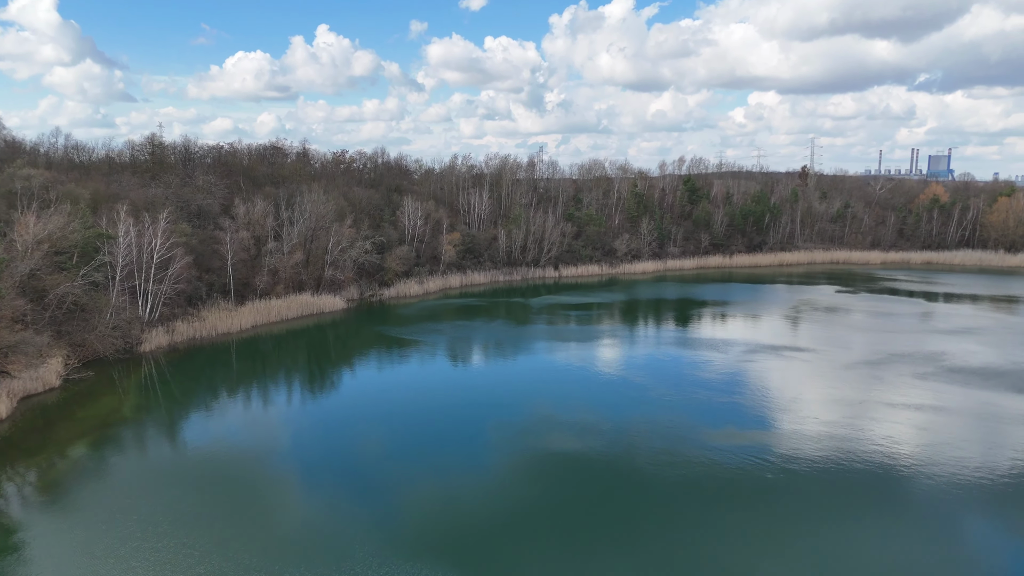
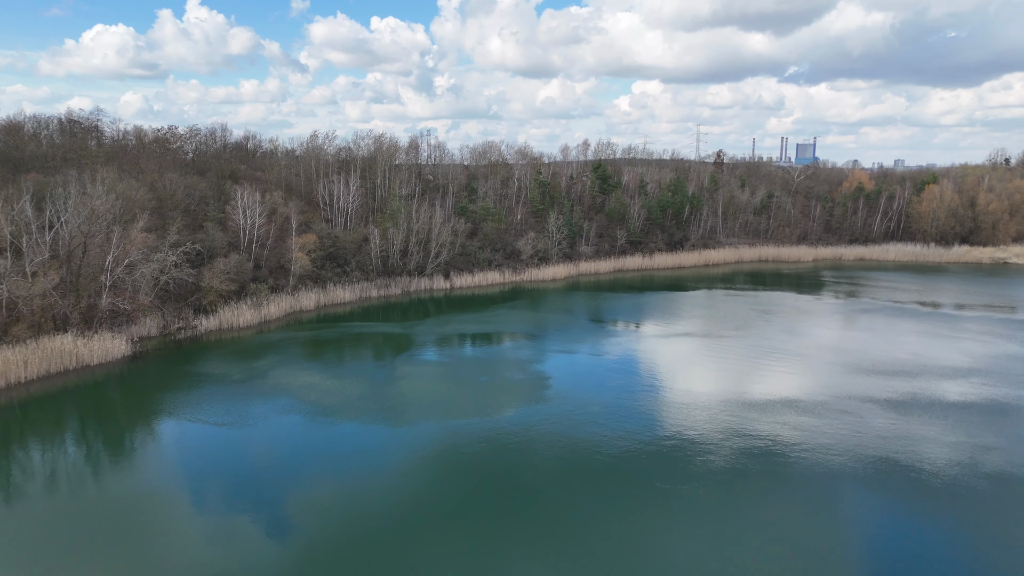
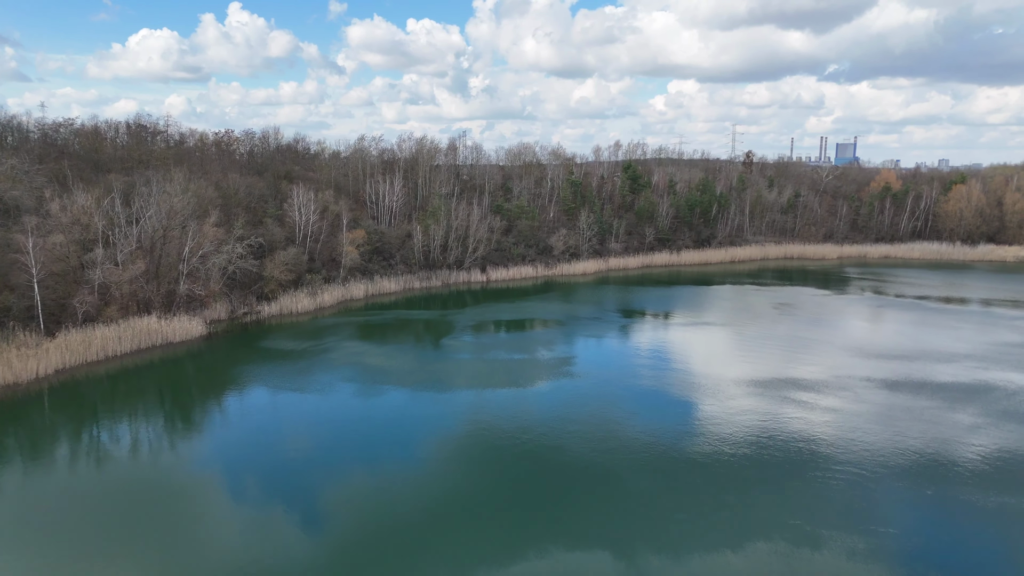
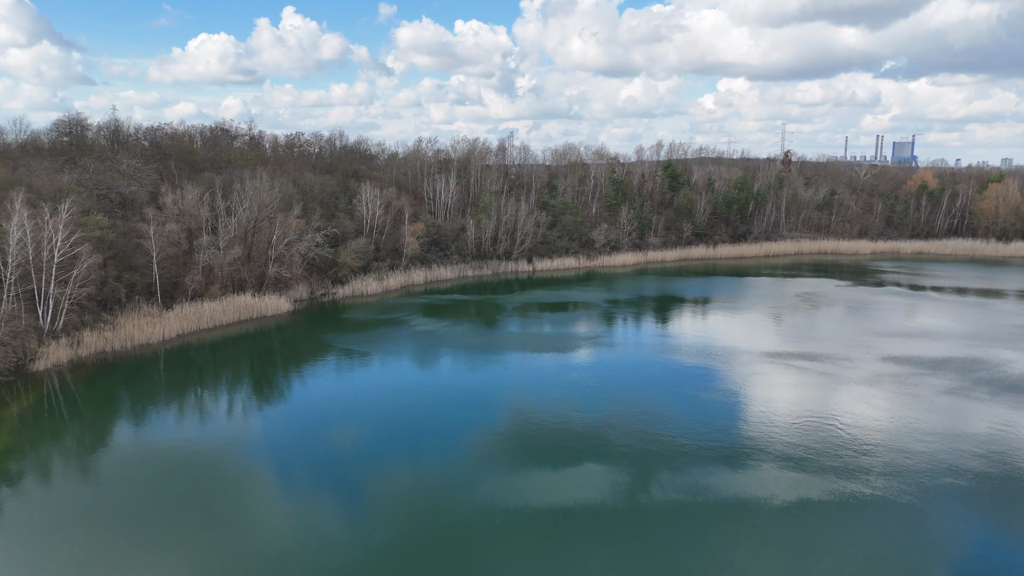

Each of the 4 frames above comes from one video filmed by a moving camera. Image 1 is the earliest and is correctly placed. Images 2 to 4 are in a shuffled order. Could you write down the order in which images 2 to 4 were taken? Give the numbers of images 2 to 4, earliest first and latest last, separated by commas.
4, 3, 2
